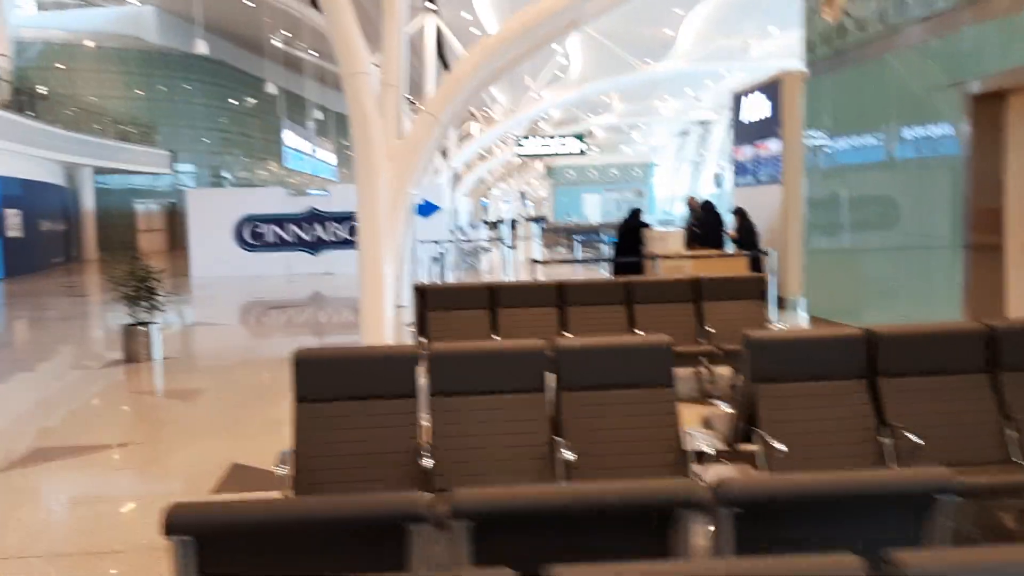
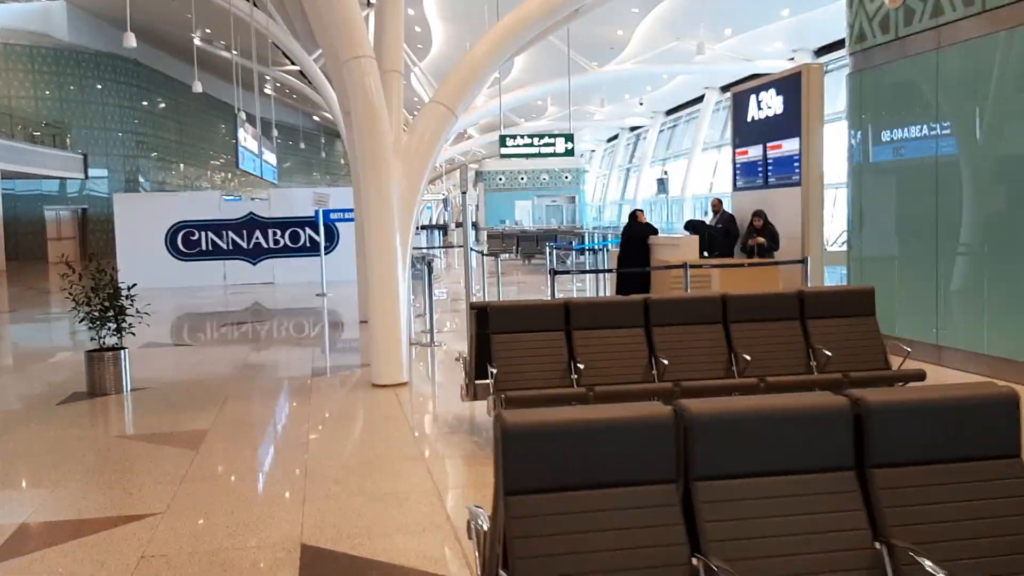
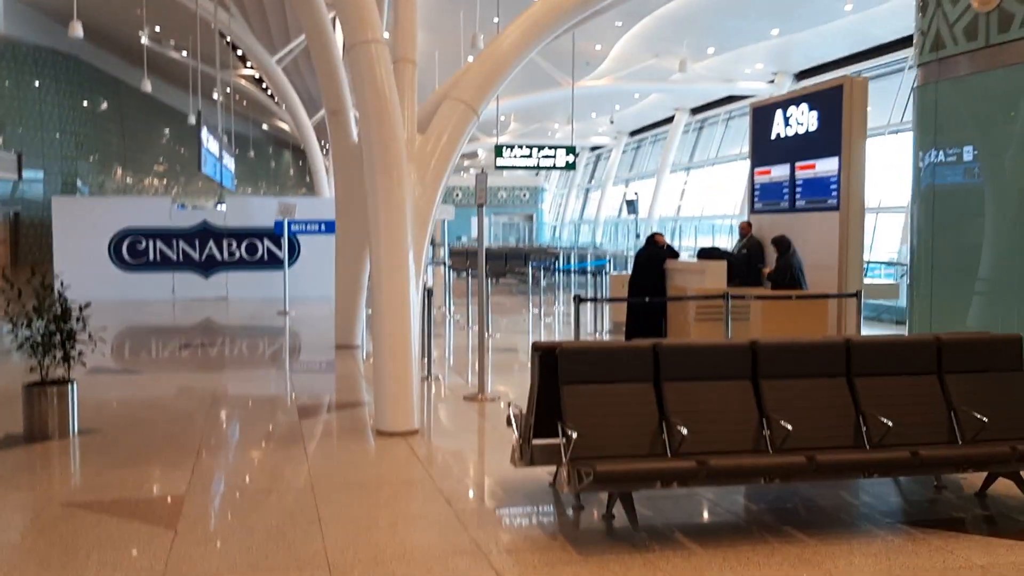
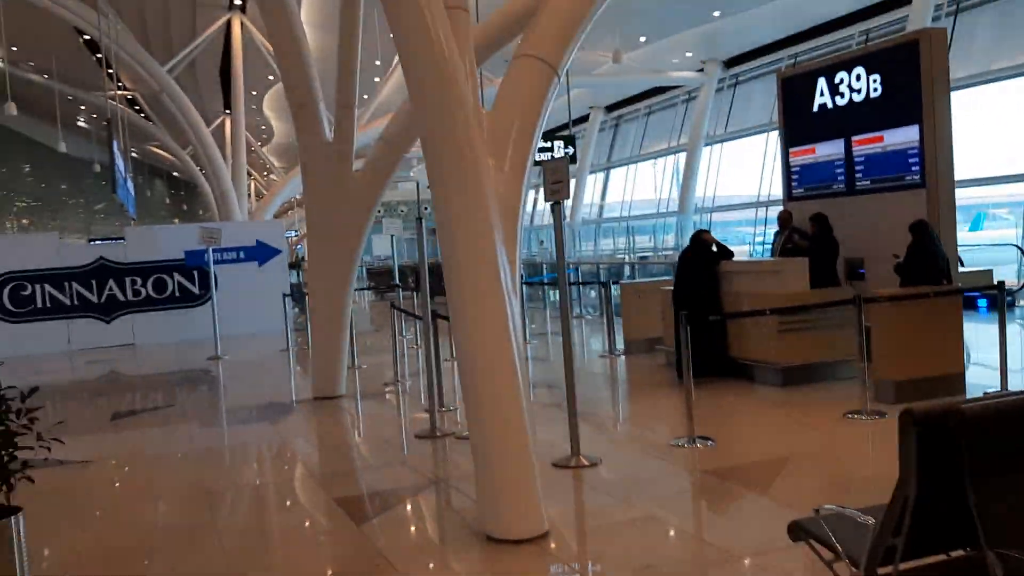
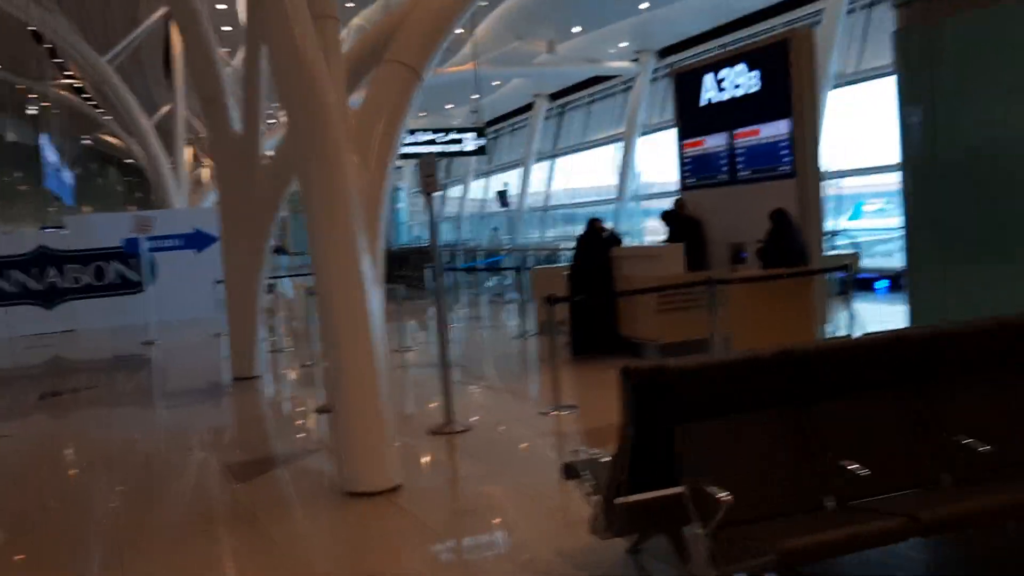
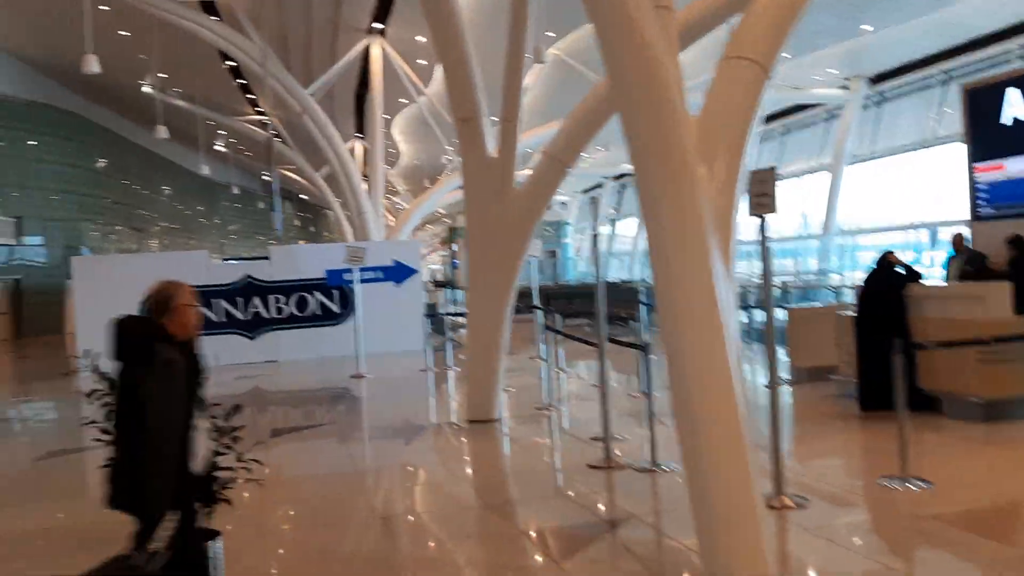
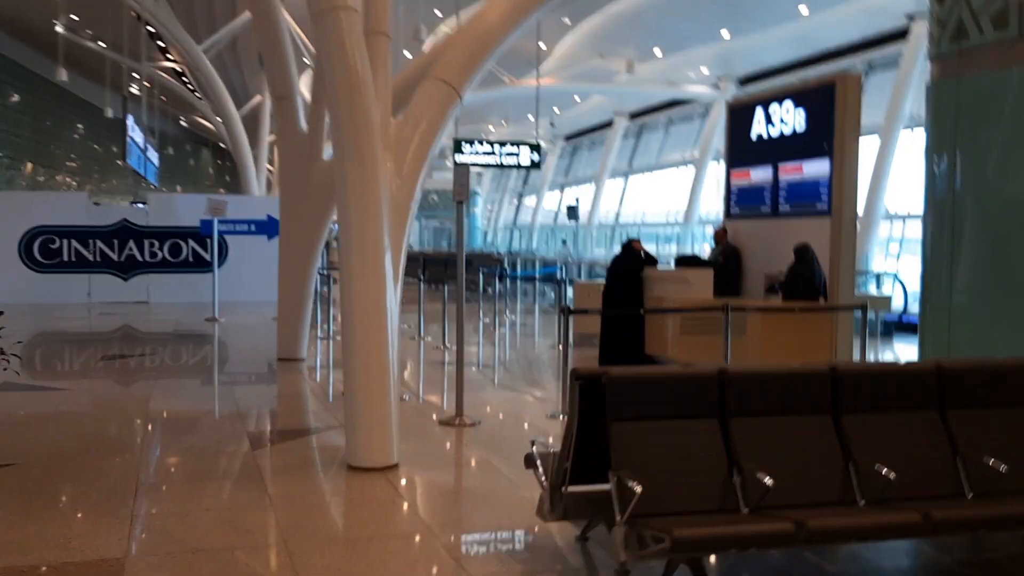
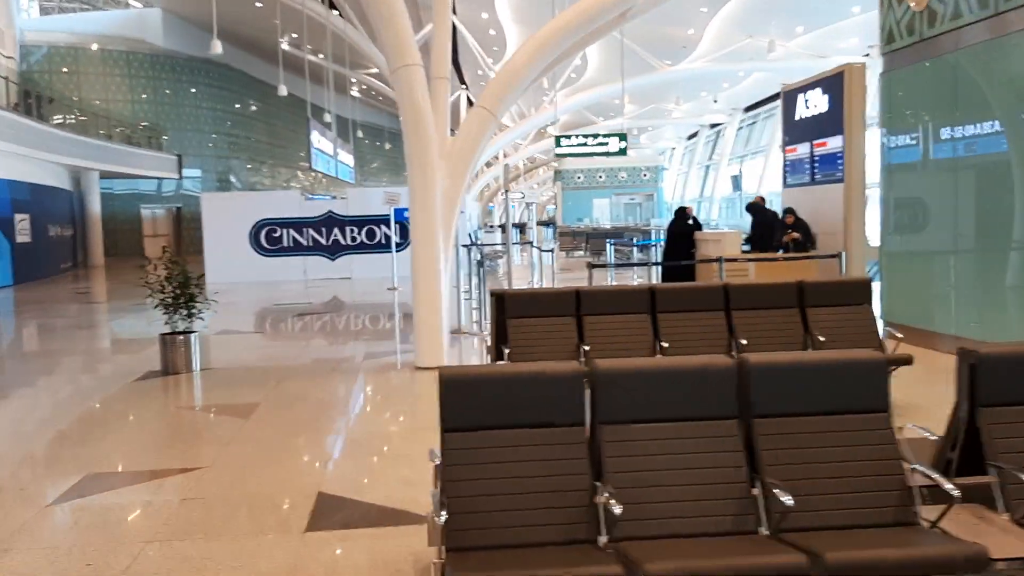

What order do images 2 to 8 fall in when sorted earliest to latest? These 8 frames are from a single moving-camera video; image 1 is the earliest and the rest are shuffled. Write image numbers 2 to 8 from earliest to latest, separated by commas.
8, 2, 3, 7, 5, 4, 6
